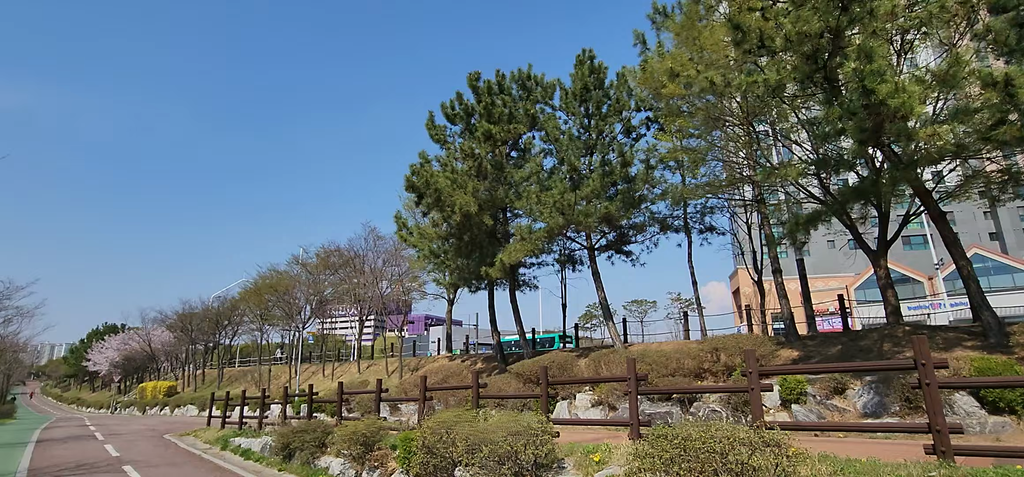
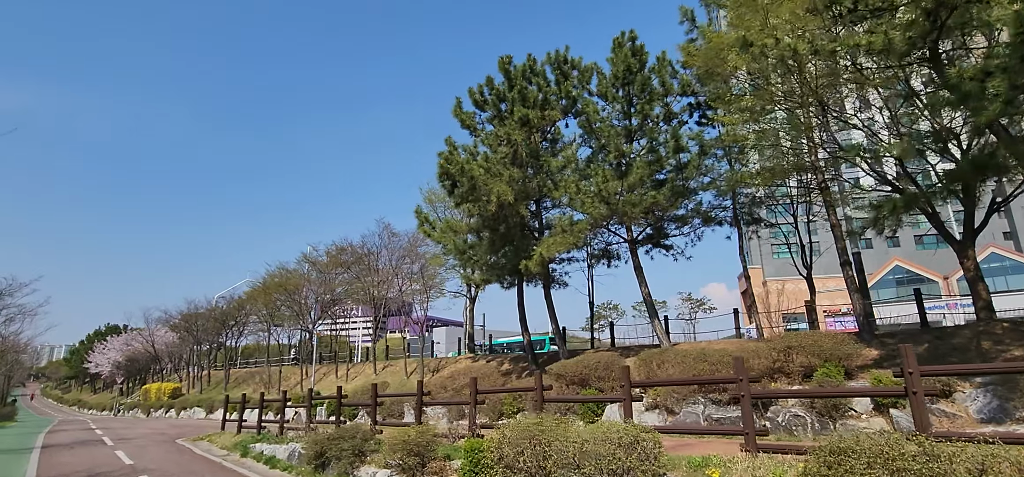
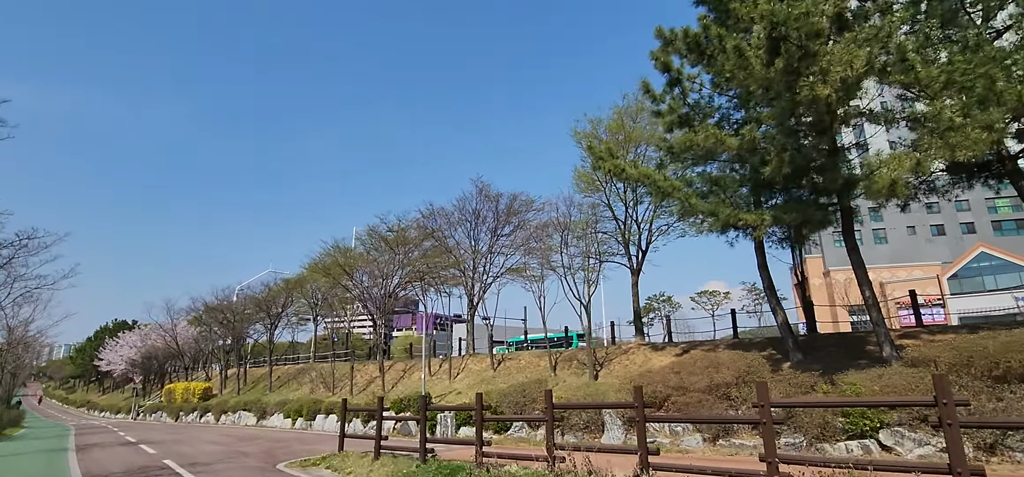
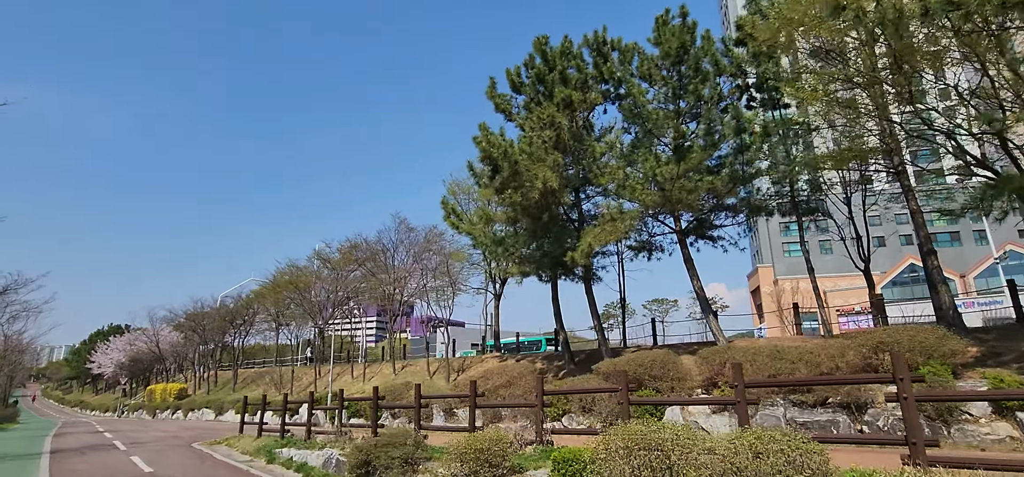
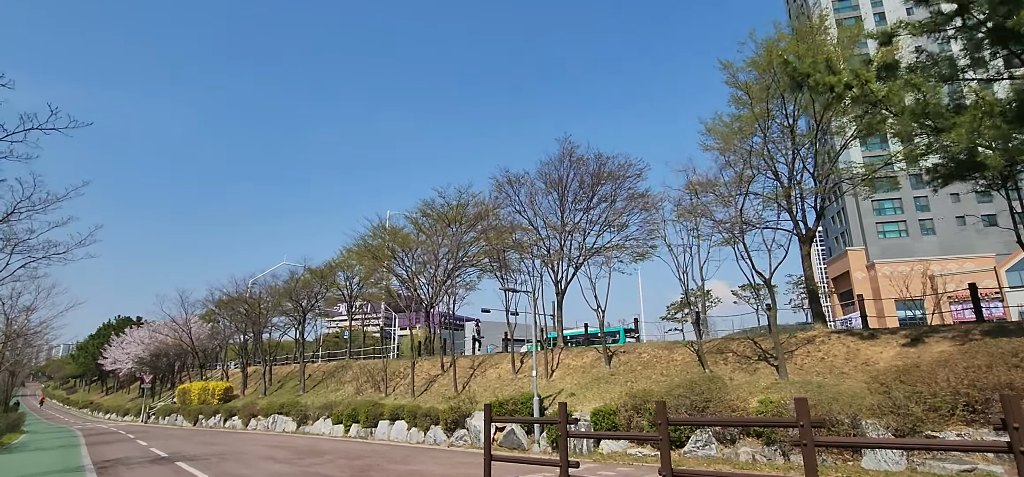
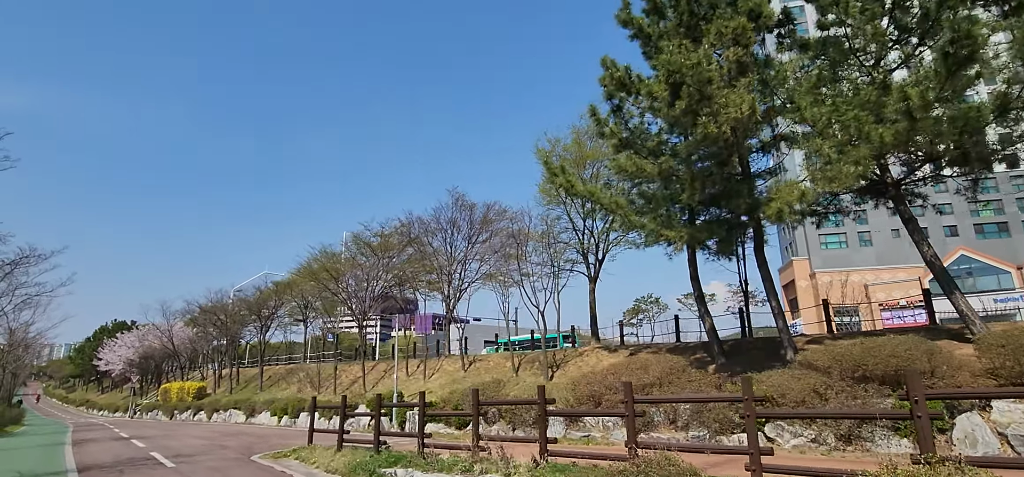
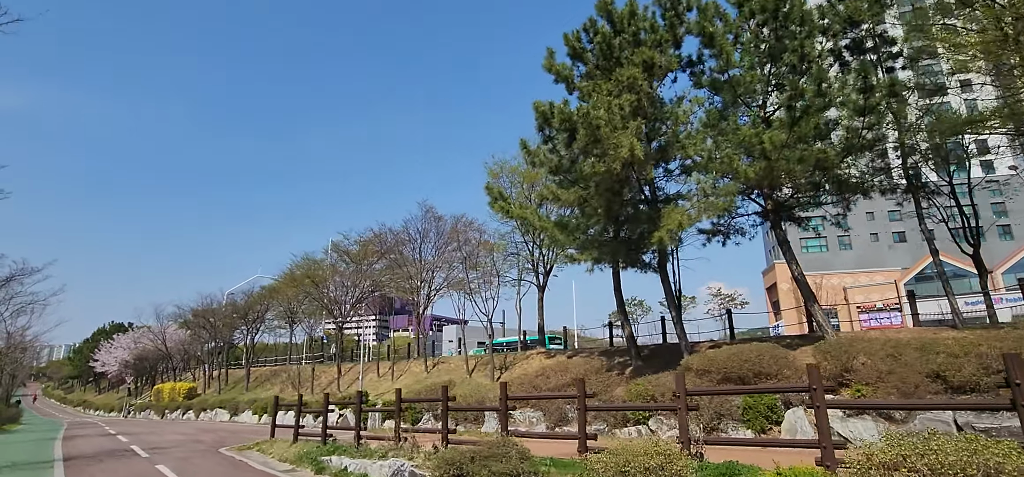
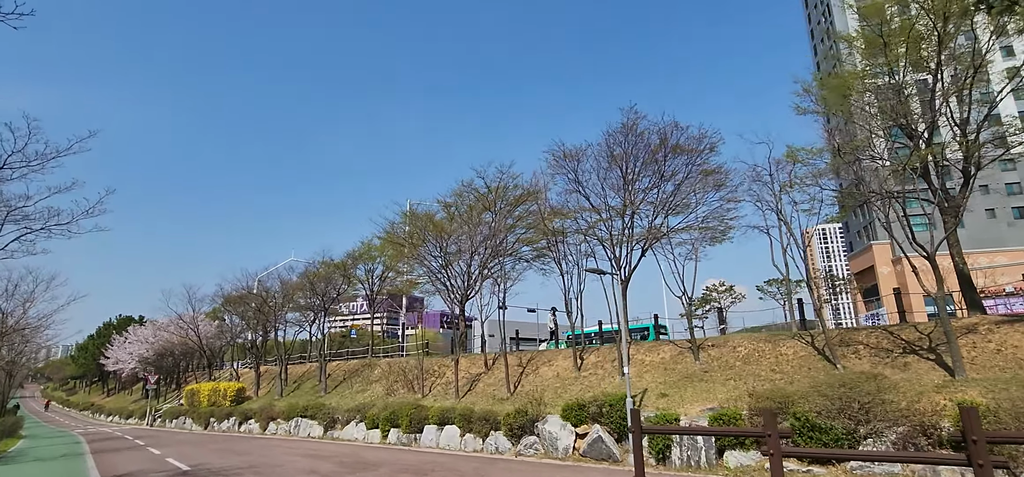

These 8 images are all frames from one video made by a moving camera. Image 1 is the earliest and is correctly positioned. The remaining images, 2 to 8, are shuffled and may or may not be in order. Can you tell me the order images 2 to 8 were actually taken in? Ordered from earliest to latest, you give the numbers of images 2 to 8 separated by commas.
2, 4, 7, 6, 3, 5, 8
